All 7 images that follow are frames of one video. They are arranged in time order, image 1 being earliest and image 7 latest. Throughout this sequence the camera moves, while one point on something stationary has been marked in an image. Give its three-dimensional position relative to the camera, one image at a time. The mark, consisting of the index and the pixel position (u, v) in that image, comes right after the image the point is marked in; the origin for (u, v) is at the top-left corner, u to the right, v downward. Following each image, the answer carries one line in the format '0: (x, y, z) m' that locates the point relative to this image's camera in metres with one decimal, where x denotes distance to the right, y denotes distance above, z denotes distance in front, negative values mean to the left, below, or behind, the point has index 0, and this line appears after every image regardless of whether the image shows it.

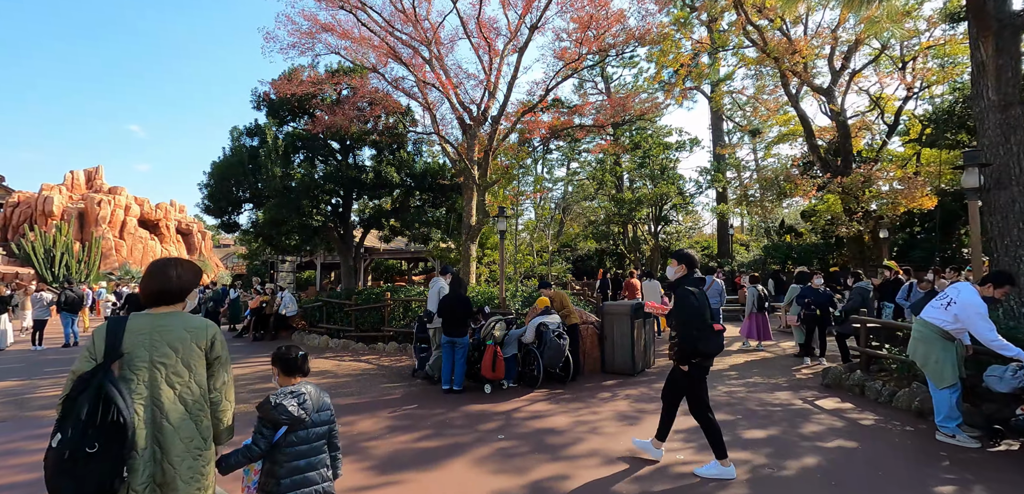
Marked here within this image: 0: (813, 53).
0: (+7.3, +4.7, +11.6) m
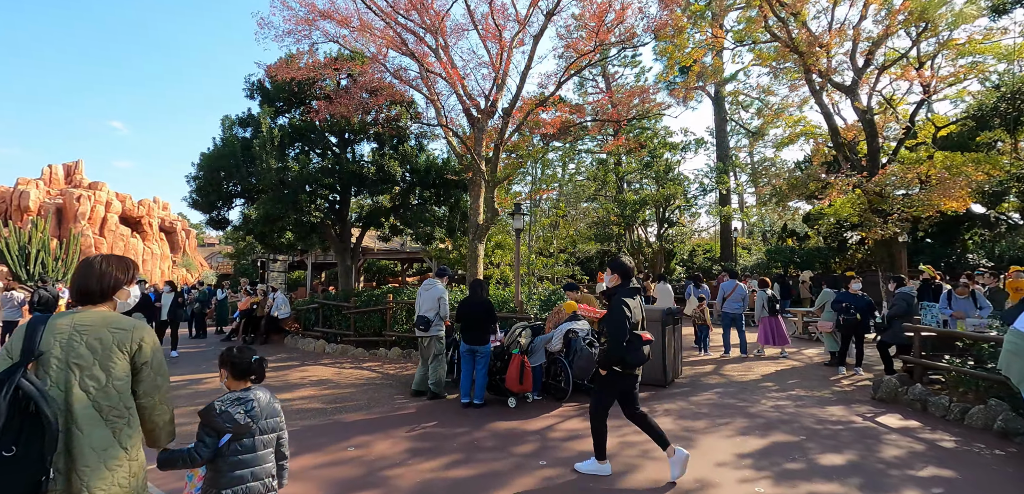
0: (+7.6, +4.7, +11.2) m
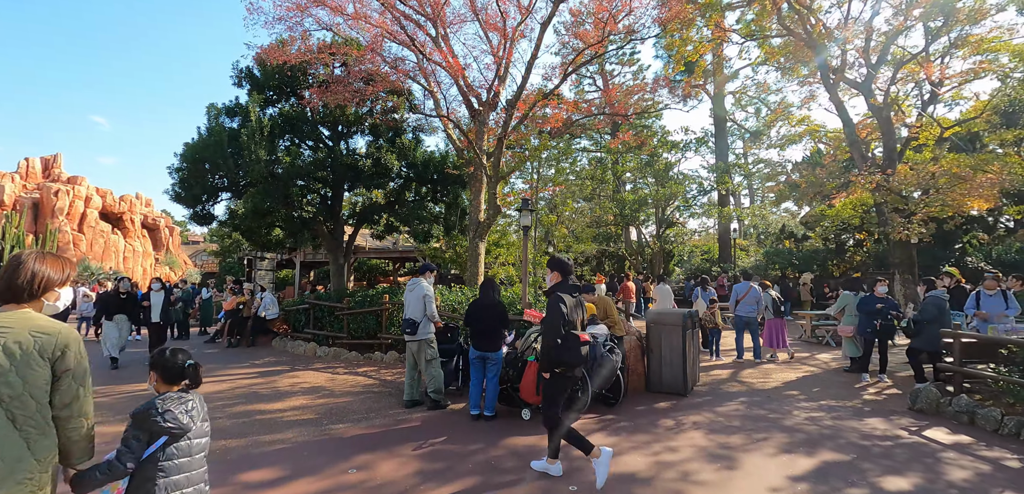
0: (+7.7, +4.6, +10.8) m
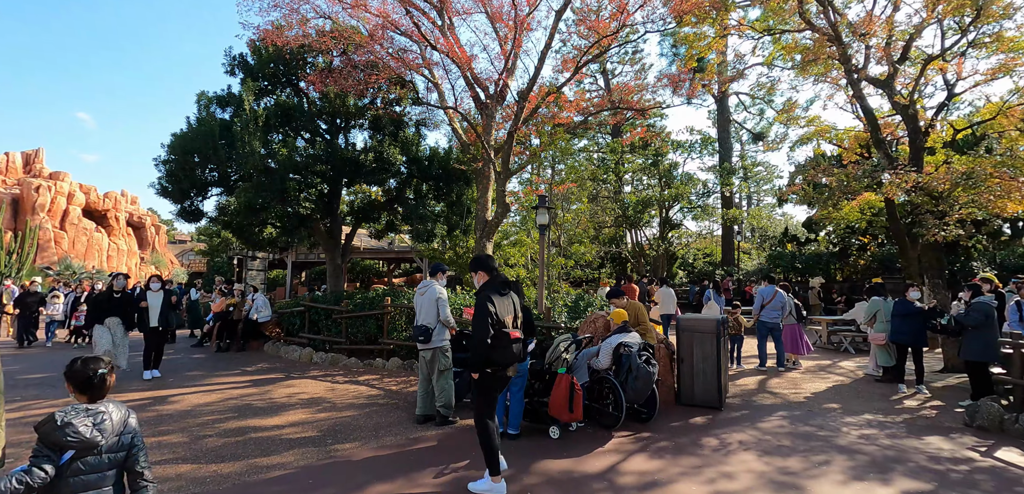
0: (+7.9, +4.6, +10.5) m
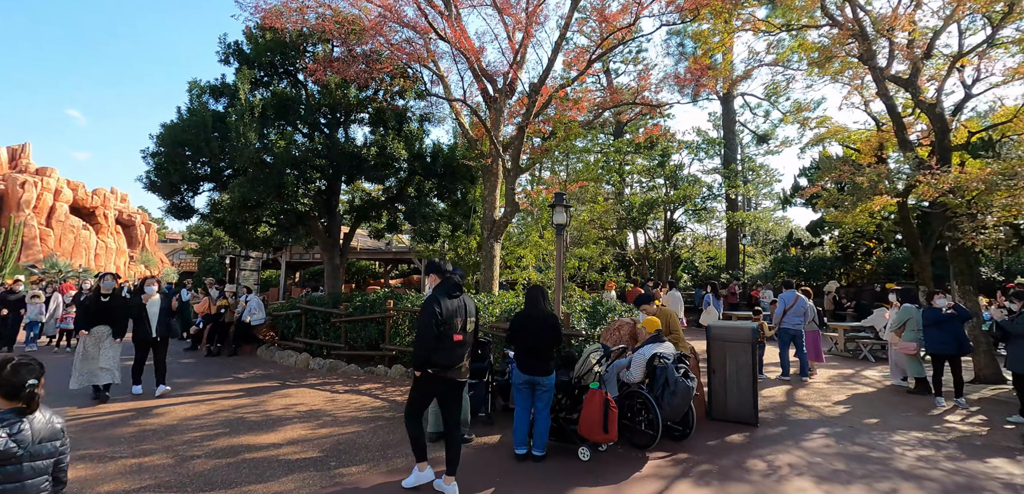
0: (+8.1, +4.5, +10.1) m
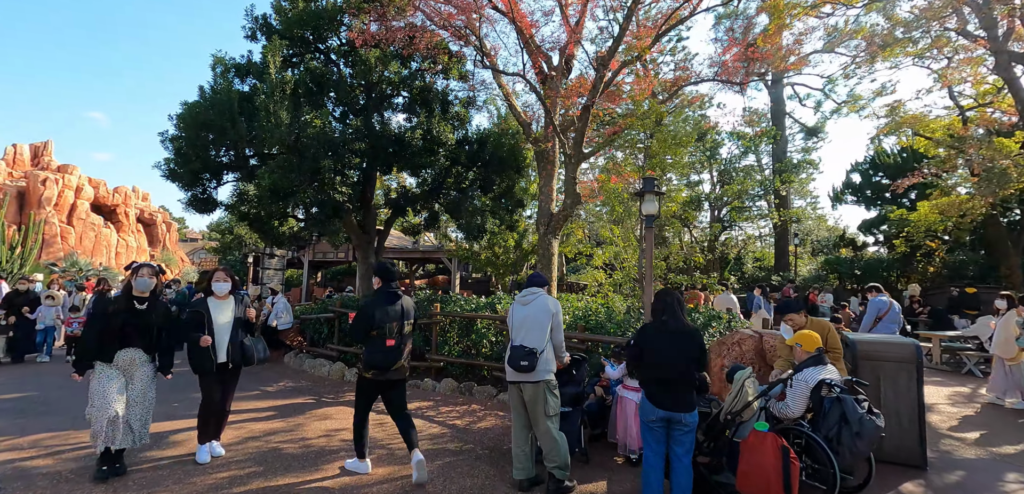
0: (+9.2, +4.5, +8.8) m
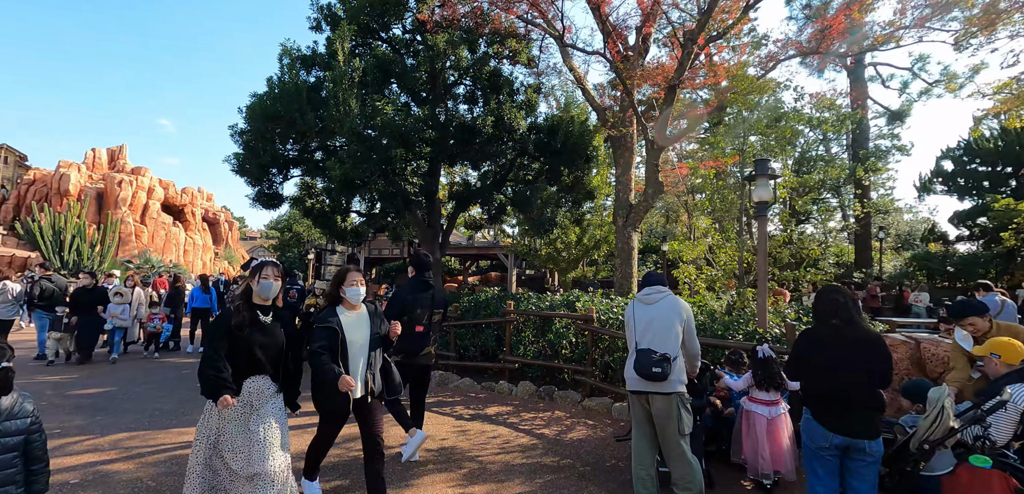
0: (+10.4, +4.6, +7.4) m
